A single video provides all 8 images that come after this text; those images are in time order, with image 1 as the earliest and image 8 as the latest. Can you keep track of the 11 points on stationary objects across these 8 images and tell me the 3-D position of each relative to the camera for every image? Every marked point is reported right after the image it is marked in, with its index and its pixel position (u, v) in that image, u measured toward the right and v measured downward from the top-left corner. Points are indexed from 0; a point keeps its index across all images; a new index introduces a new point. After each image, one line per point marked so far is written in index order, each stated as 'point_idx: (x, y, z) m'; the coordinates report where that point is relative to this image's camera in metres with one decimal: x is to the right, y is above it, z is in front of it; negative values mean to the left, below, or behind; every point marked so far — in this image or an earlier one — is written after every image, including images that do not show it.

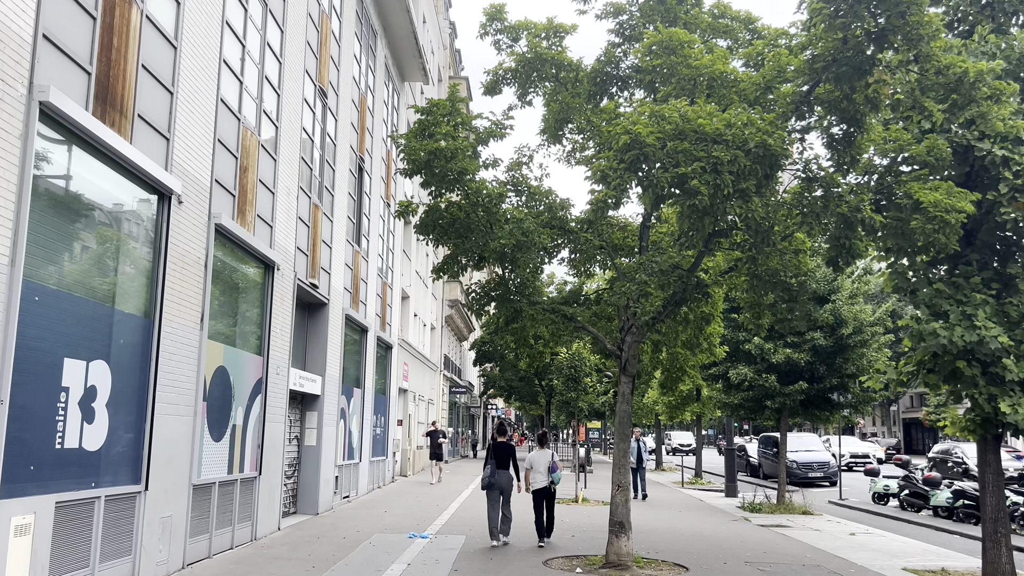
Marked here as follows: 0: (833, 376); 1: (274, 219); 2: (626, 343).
0: (+6.5, -1.8, +18.0) m
1: (-3.4, +1.0, +12.4) m
2: (+1.4, -0.7, +10.9) m
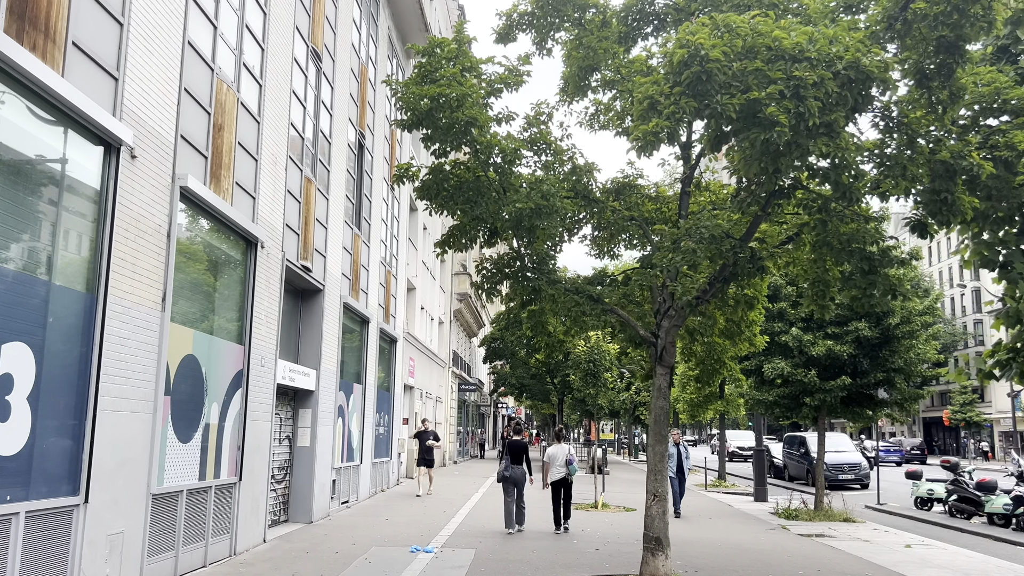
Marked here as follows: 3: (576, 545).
0: (+6.8, -1.5, +16.4) m
1: (-3.2, +1.2, +10.9) m
2: (+1.6, -0.4, +9.4) m
3: (+0.9, -3.7, +12.6) m
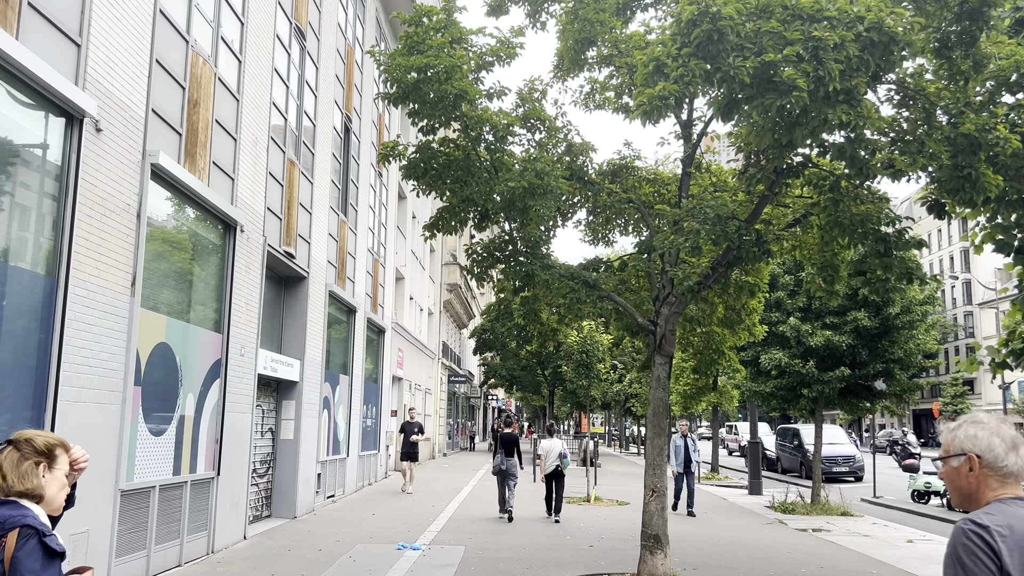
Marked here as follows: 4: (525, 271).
0: (+6.6, -1.3, +16.0) m
1: (-3.3, +1.4, +10.4) m
2: (+1.5, -0.3, +8.9) m
3: (+0.8, -3.5, +12.2) m
4: (+0.1, +0.2, +9.1) m
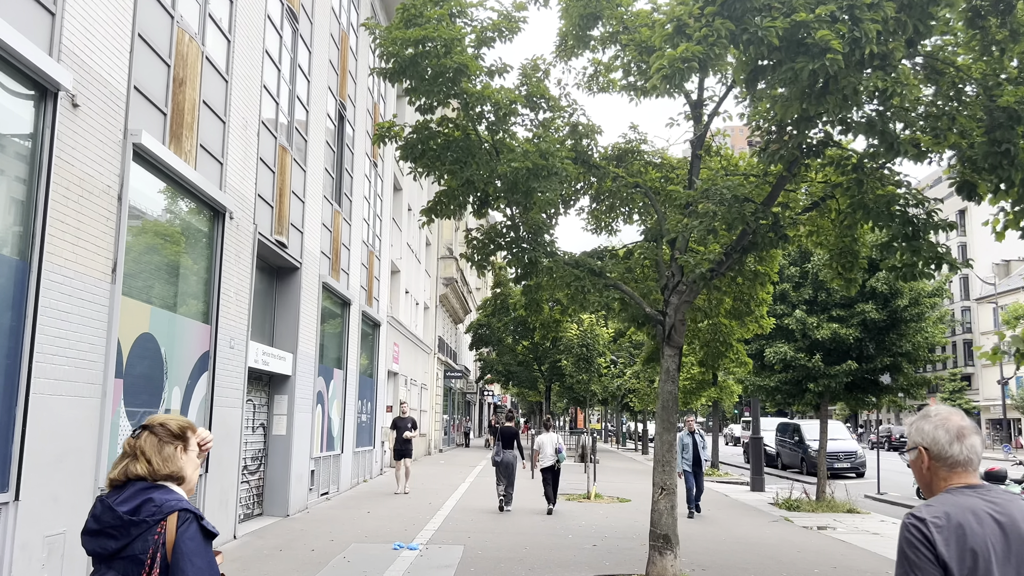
0: (+6.6, -1.2, +15.6) m
1: (-3.3, +1.5, +10.0) m
2: (+1.5, -0.2, +8.5) m
3: (+0.8, -3.3, +11.8) m
4: (+0.2, +0.3, +8.7) m
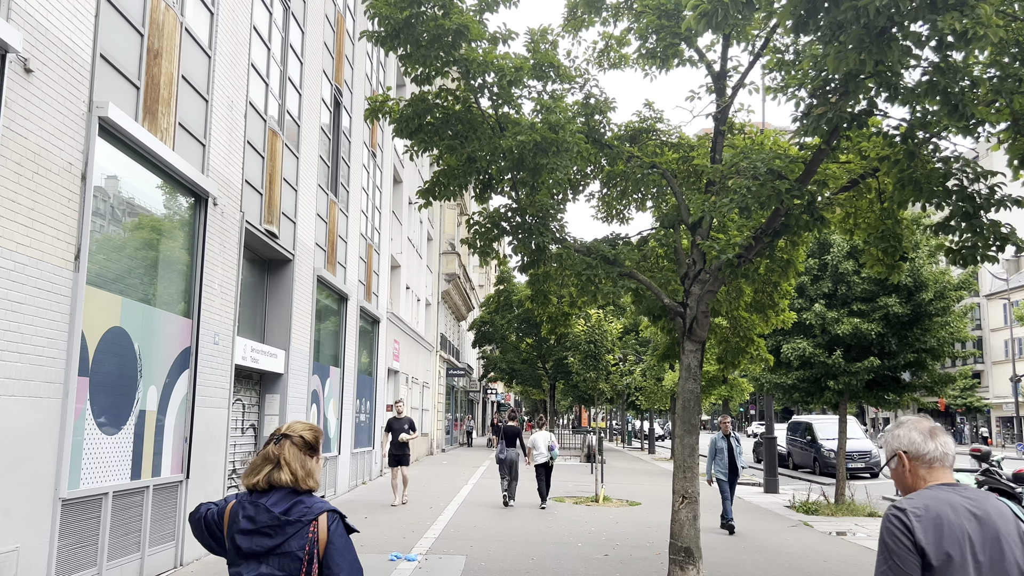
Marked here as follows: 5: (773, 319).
0: (+6.7, -1.1, +14.9) m
1: (-3.2, +1.6, +9.3) m
2: (+1.6, -0.1, +7.8) m
3: (+0.9, -3.2, +11.1) m
4: (+0.2, +0.4, +8.0) m
5: (+3.1, -0.4, +10.5) m
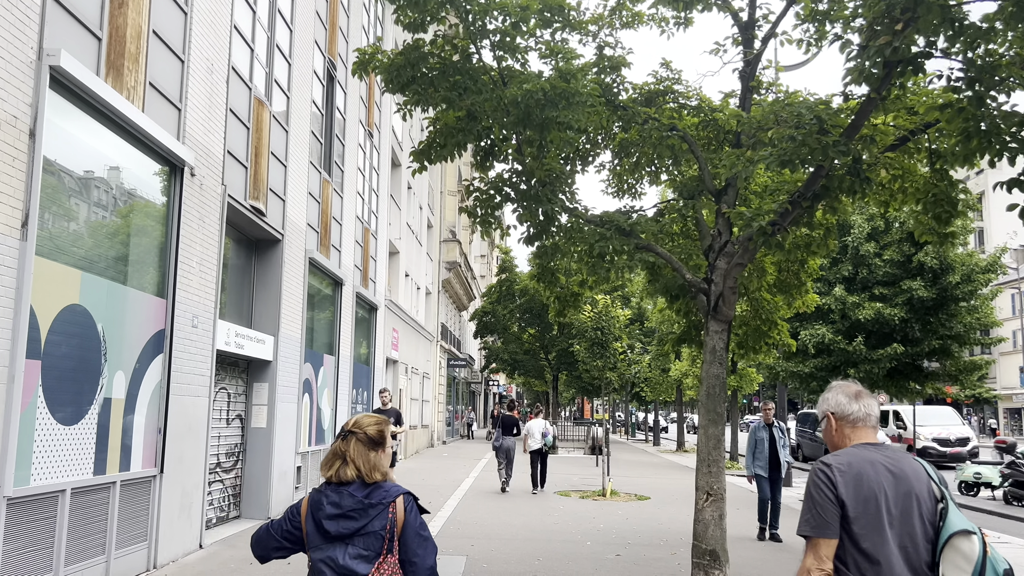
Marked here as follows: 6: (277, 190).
0: (+6.7, -0.8, +14.1) m
1: (-3.2, +1.8, +8.5) m
2: (+1.6, +0.1, +7.0) m
3: (+0.9, -3.0, +10.3) m
4: (+0.2, +0.6, +7.2) m
5: (+3.1, -0.1, +9.7) m
6: (-3.1, +1.3, +11.7) m
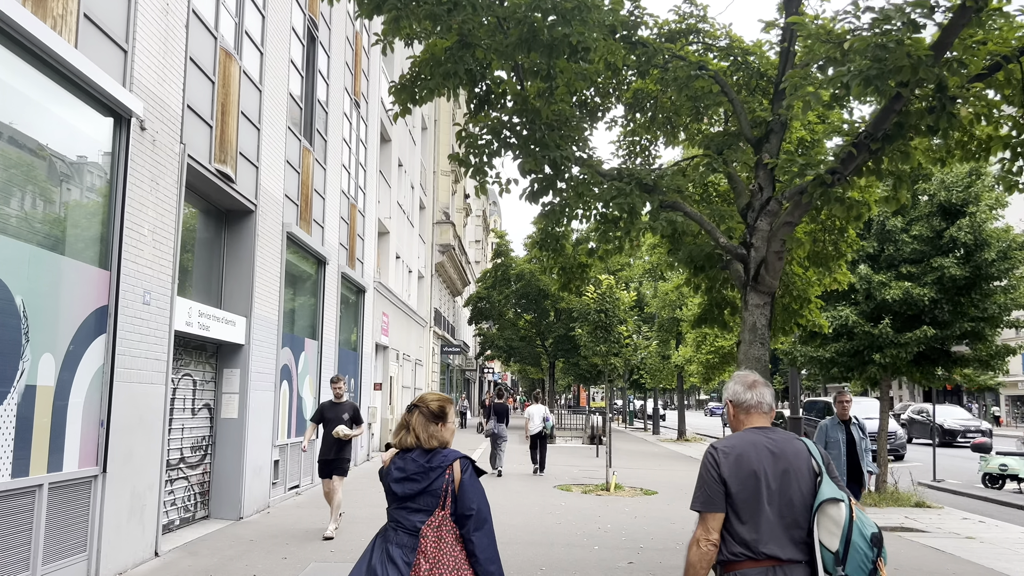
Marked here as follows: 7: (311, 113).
0: (+6.7, -0.5, +13.0) m
1: (-3.2, +2.1, +7.3) m
2: (+1.6, +0.4, +5.9) m
3: (+0.9, -2.7, +9.3) m
4: (+0.2, +0.8, +6.1) m
5: (+3.1, +0.1, +8.6) m
6: (-3.2, +1.6, +10.5) m
7: (-3.1, +2.7, +13.7) m
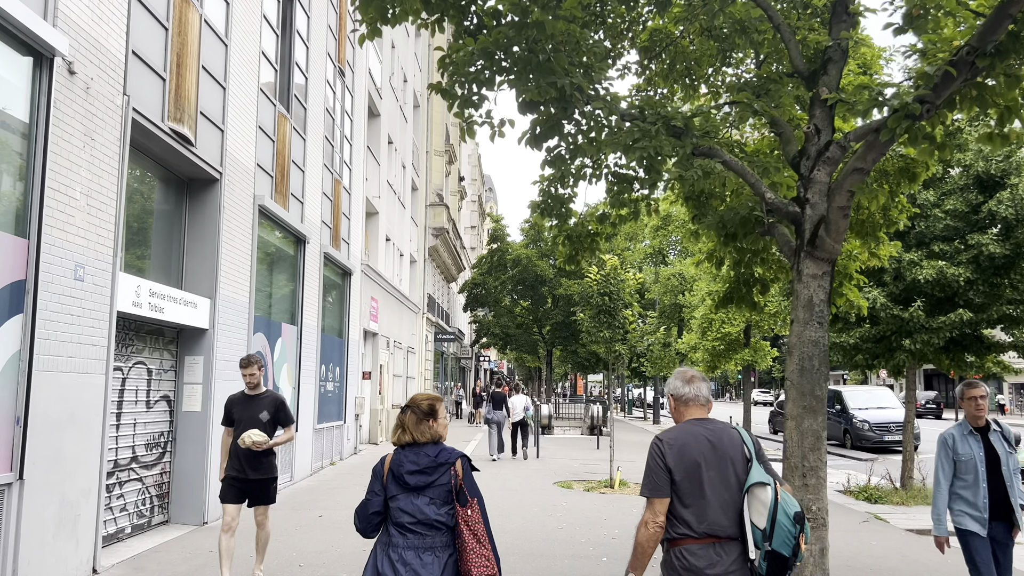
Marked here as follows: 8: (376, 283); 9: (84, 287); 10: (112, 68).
0: (+6.6, -0.2, +11.9) m
1: (-3.2, +2.3, +6.2) m
2: (+1.6, +0.5, +4.8) m
3: (+0.9, -2.5, +8.2) m
4: (+0.2, +1.0, +4.9) m
5: (+3.1, +0.4, +7.5) m
6: (-3.2, +1.8, +9.4) m
7: (-3.2, +3.0, +12.5) m
8: (-3.1, +0.1, +20.0) m
9: (-3.2, 0.0, +6.7) m
10: (-3.2, +1.8, +7.0) m
